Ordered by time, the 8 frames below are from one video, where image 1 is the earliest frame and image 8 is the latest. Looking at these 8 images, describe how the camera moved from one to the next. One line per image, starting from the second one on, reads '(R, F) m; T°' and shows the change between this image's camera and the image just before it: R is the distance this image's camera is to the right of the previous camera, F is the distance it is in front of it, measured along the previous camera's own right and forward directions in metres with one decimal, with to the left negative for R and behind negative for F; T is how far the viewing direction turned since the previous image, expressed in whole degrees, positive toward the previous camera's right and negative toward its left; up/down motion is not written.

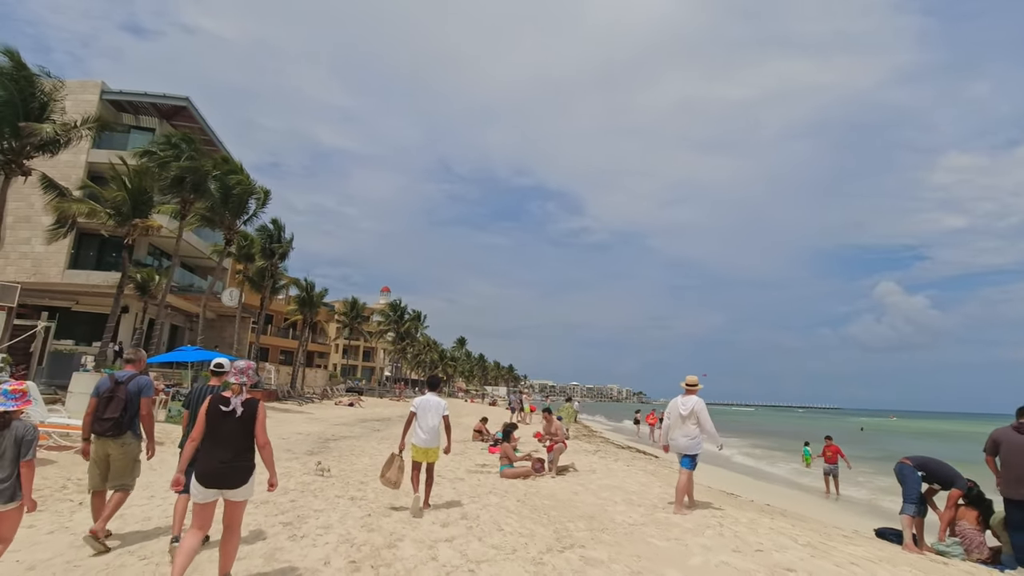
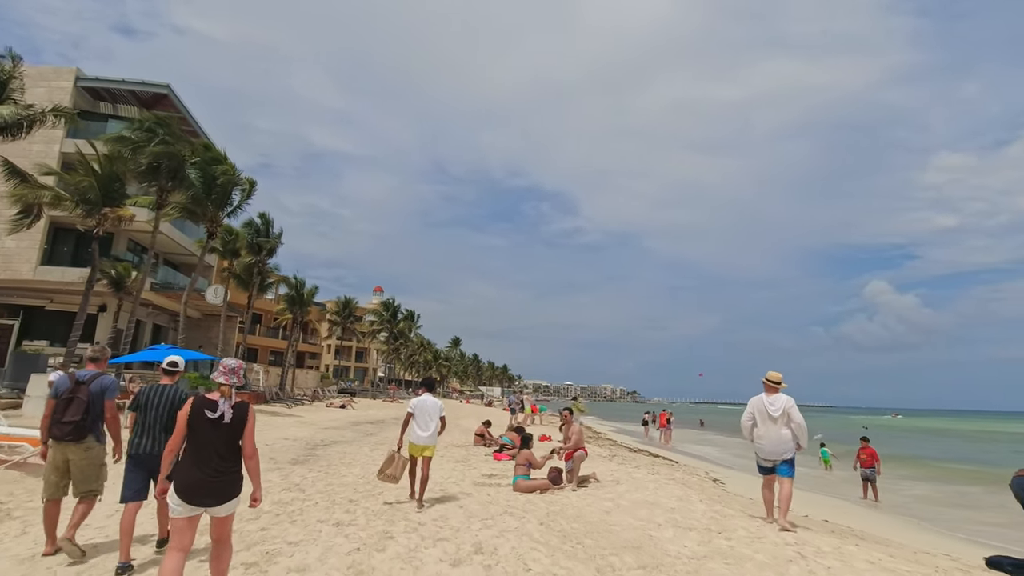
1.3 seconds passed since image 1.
(-0.3, +1.4) m; +1°
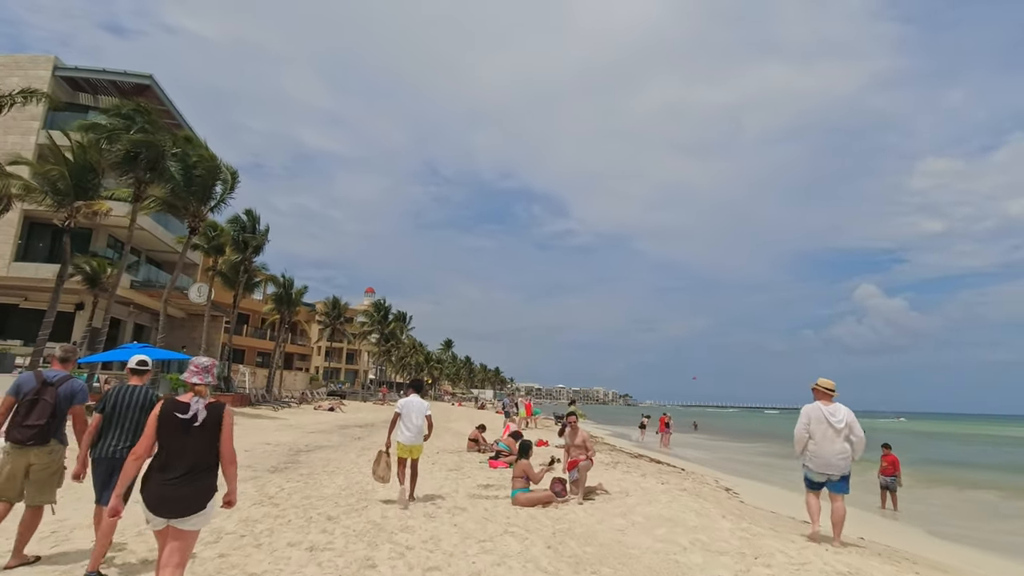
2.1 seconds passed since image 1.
(-0.1, +0.9) m; +1°
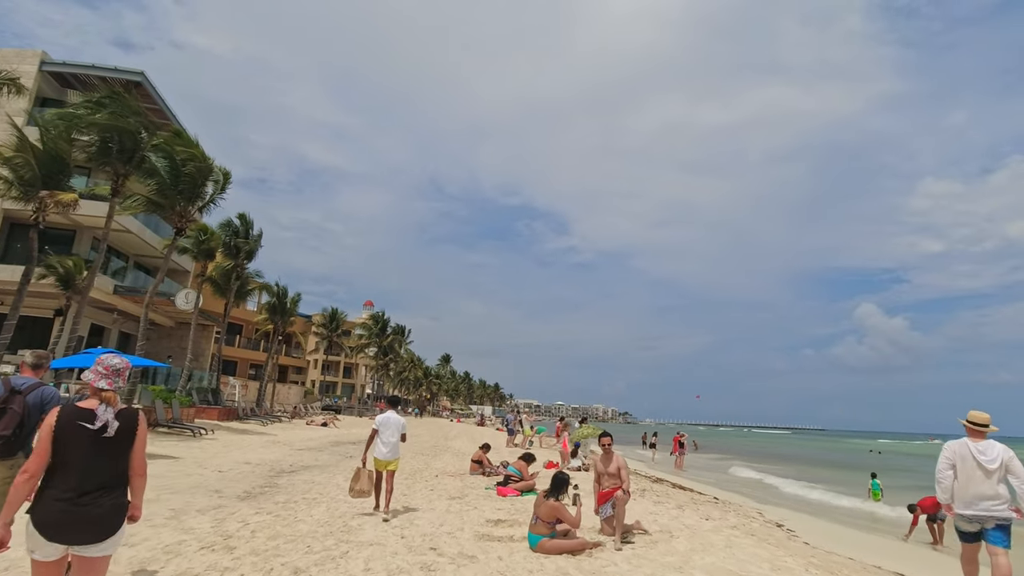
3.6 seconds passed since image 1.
(-0.3, +1.6) m; 0°
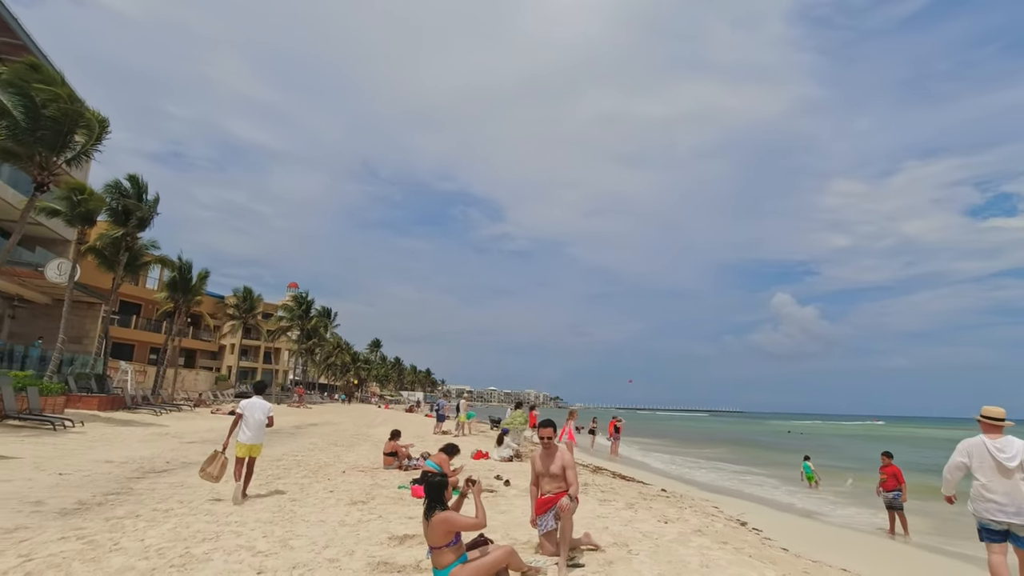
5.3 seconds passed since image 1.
(+0.2, +1.9) m; +7°
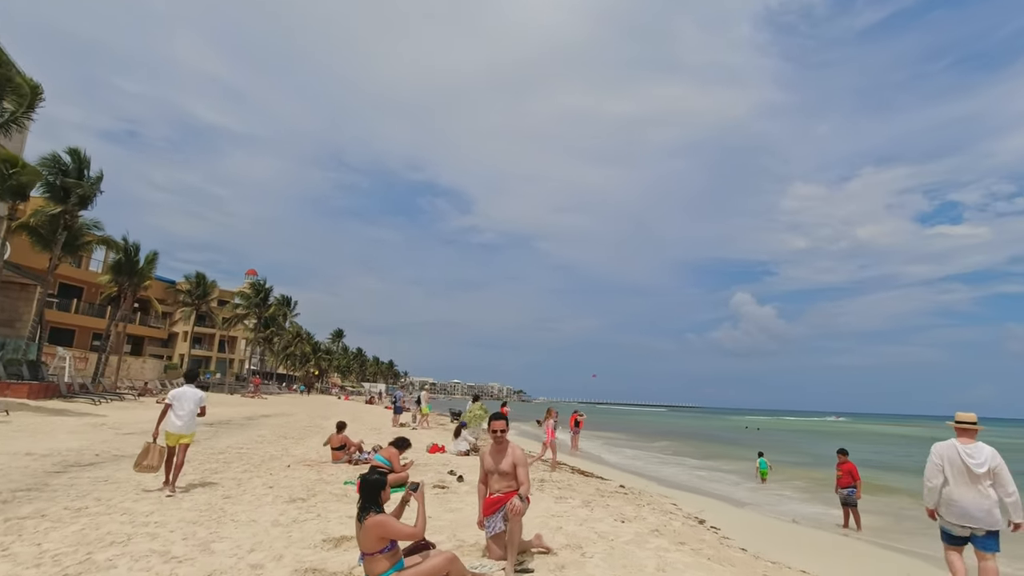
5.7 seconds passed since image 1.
(+0.1, +0.4) m; +4°
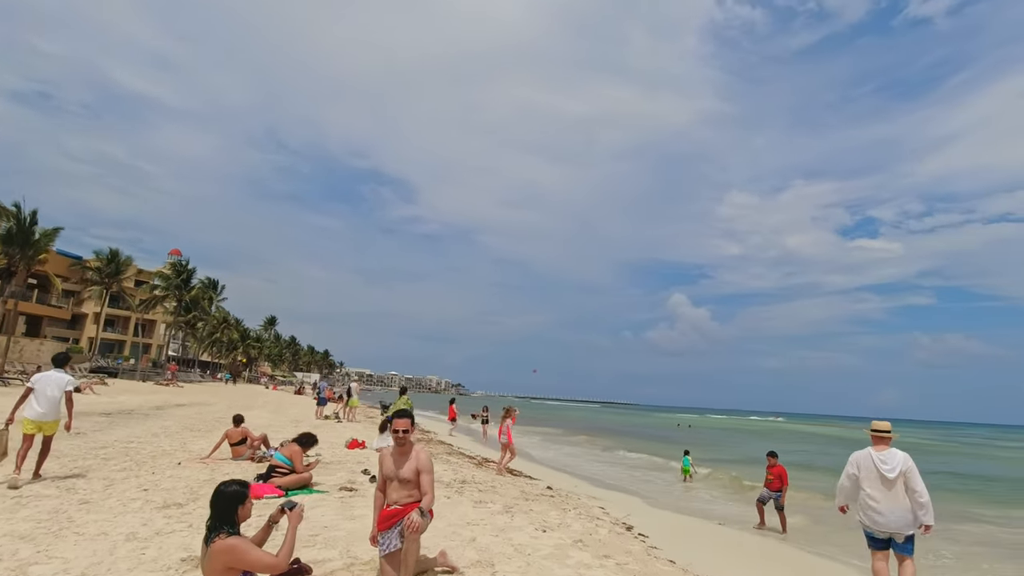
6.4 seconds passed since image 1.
(+0.3, +0.7) m; +6°
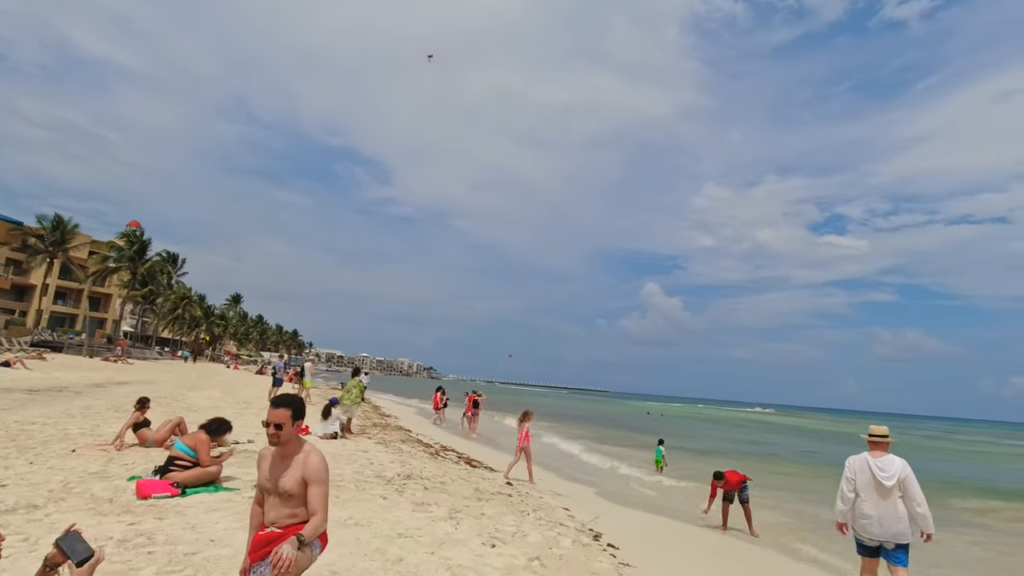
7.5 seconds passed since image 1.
(+0.2, +1.2) m; +3°
